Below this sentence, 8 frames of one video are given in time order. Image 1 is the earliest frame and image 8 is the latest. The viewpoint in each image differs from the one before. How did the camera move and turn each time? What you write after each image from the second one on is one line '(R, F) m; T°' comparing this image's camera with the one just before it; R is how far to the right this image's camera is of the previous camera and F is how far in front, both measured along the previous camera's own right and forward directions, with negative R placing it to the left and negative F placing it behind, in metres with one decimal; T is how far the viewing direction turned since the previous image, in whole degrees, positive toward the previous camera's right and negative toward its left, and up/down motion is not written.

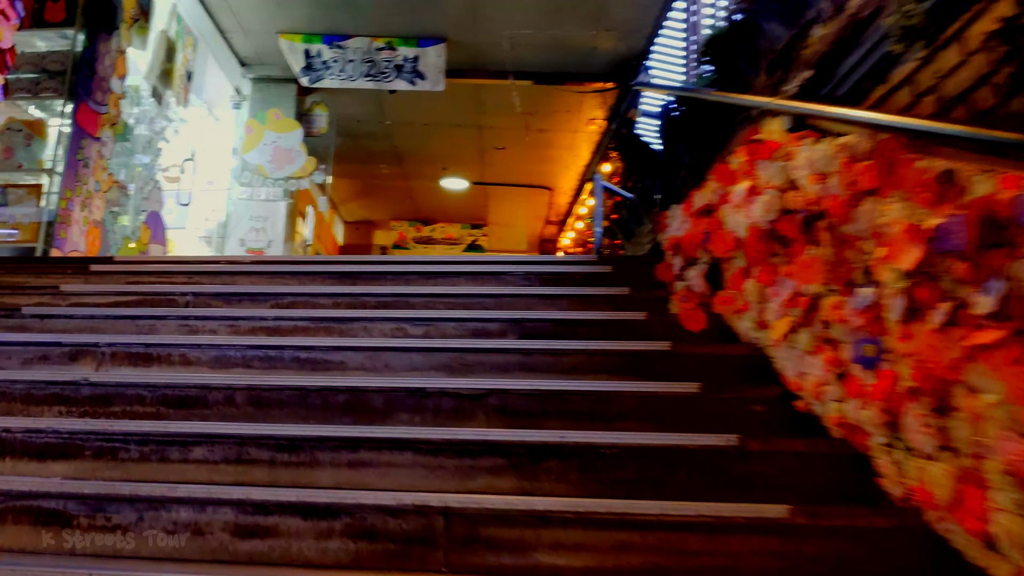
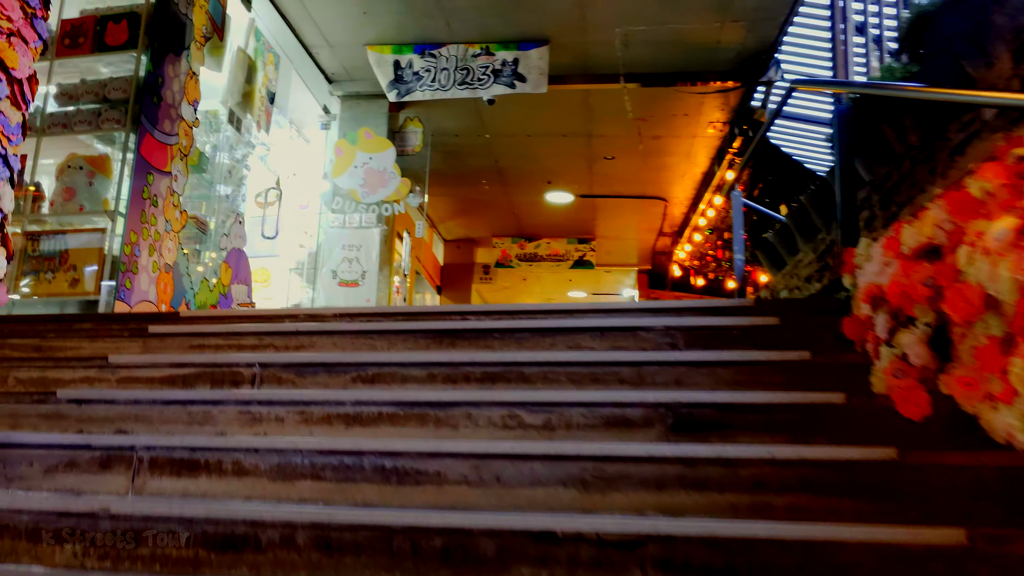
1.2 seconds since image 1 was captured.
(-0.1, +0.7) m; -6°
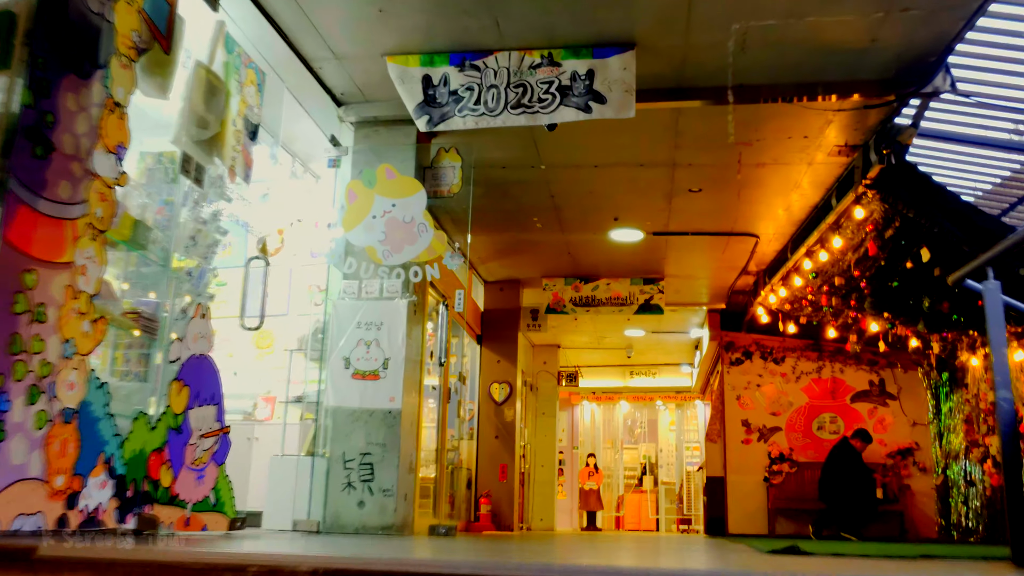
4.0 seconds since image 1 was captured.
(-0.2, +1.6) m; -2°
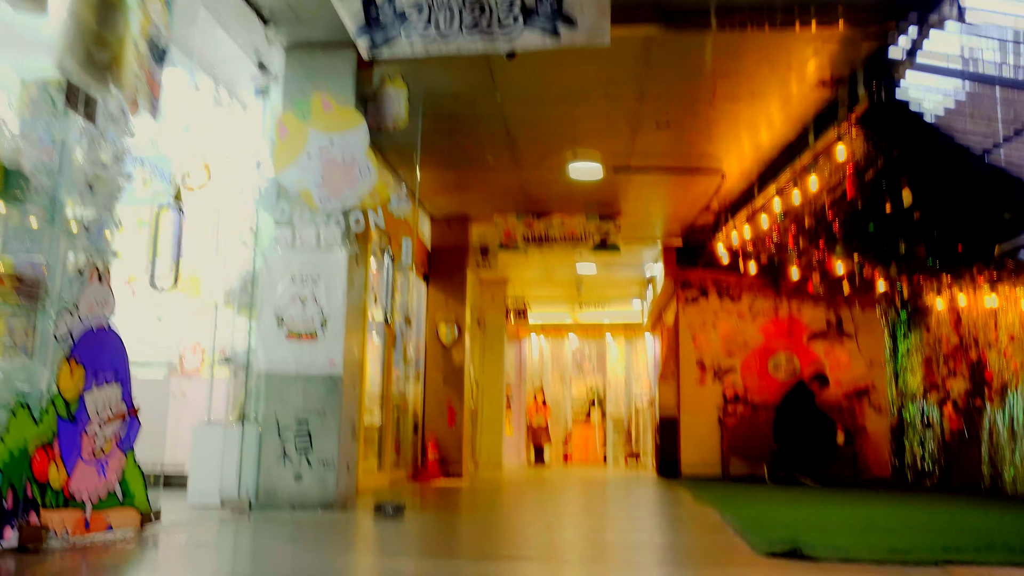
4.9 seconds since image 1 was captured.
(0.0, +0.5) m; +3°
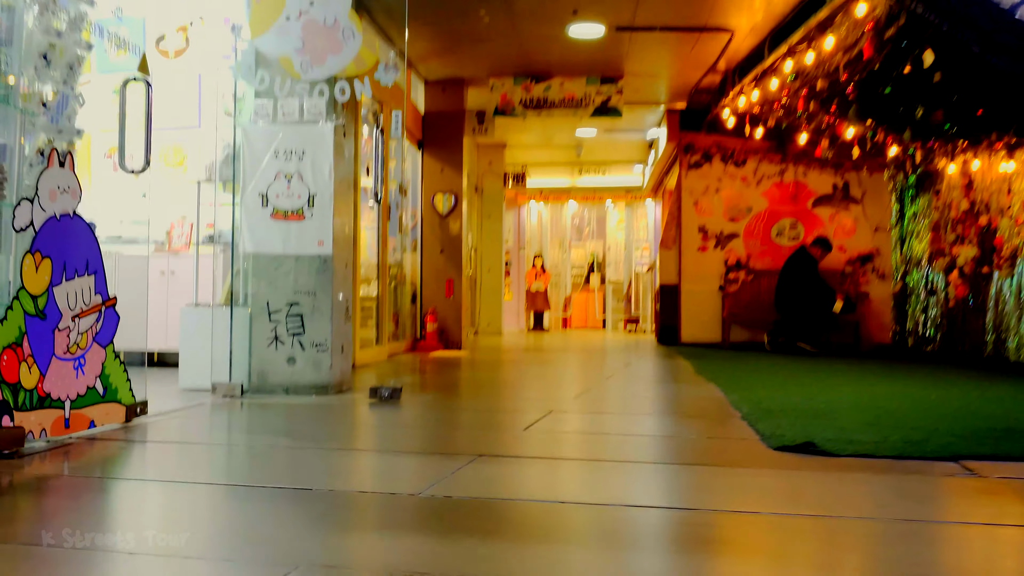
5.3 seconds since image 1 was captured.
(0.0, +0.2) m; 0°
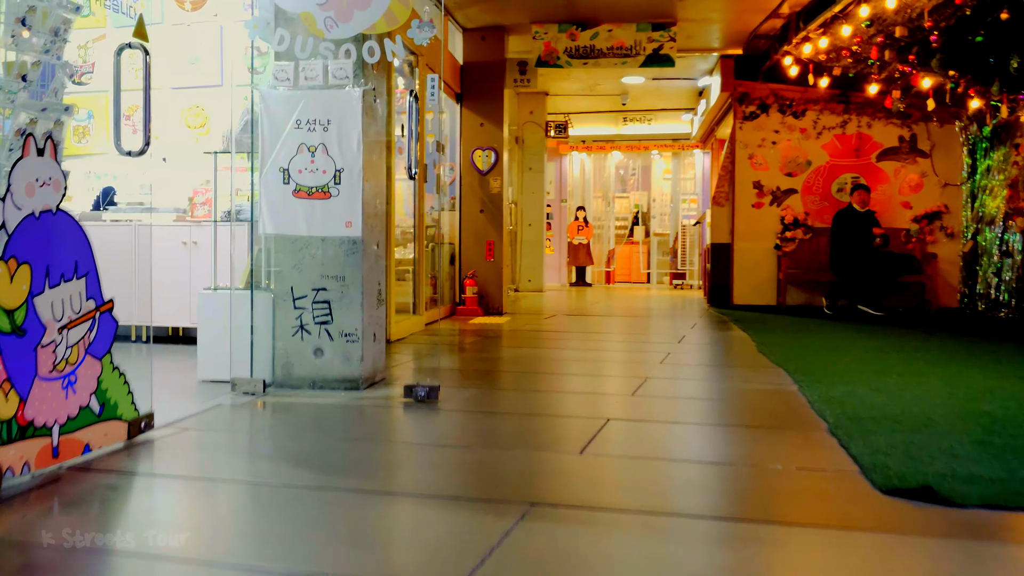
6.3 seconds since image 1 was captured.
(0.0, +0.4) m; -2°
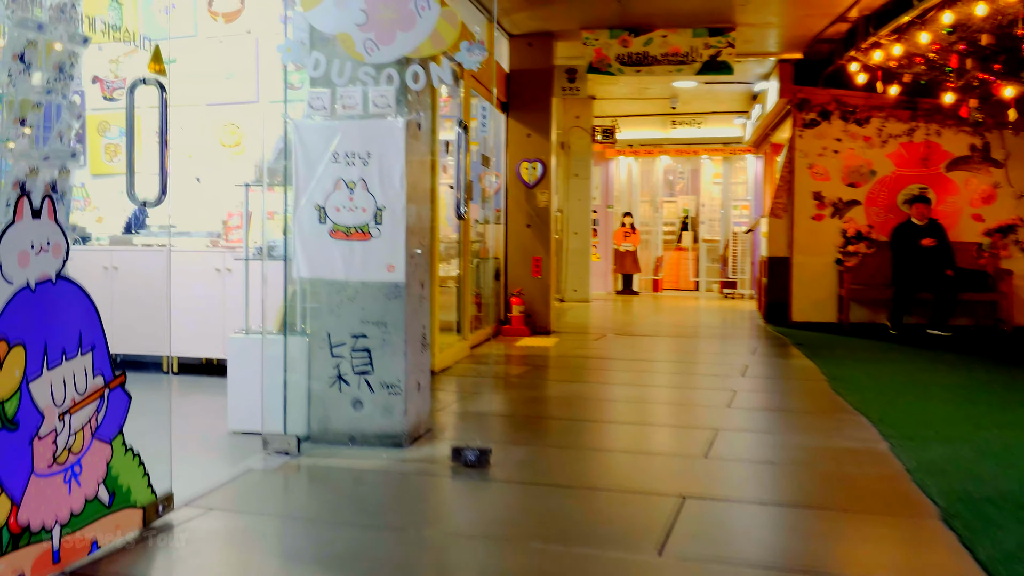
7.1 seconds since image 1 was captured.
(-0.1, +0.3) m; -2°
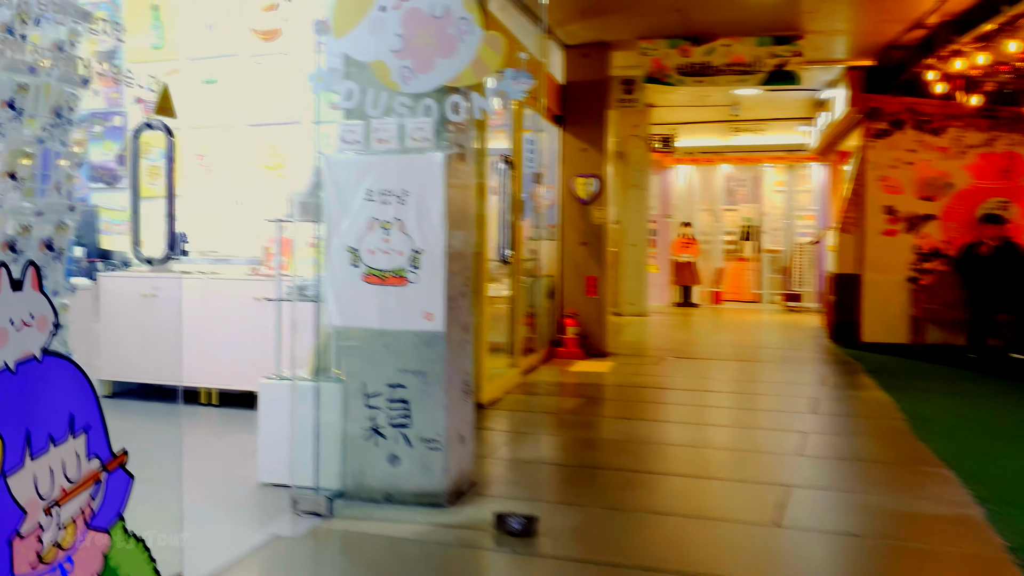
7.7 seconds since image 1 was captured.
(0.0, +0.3) m; -3°
